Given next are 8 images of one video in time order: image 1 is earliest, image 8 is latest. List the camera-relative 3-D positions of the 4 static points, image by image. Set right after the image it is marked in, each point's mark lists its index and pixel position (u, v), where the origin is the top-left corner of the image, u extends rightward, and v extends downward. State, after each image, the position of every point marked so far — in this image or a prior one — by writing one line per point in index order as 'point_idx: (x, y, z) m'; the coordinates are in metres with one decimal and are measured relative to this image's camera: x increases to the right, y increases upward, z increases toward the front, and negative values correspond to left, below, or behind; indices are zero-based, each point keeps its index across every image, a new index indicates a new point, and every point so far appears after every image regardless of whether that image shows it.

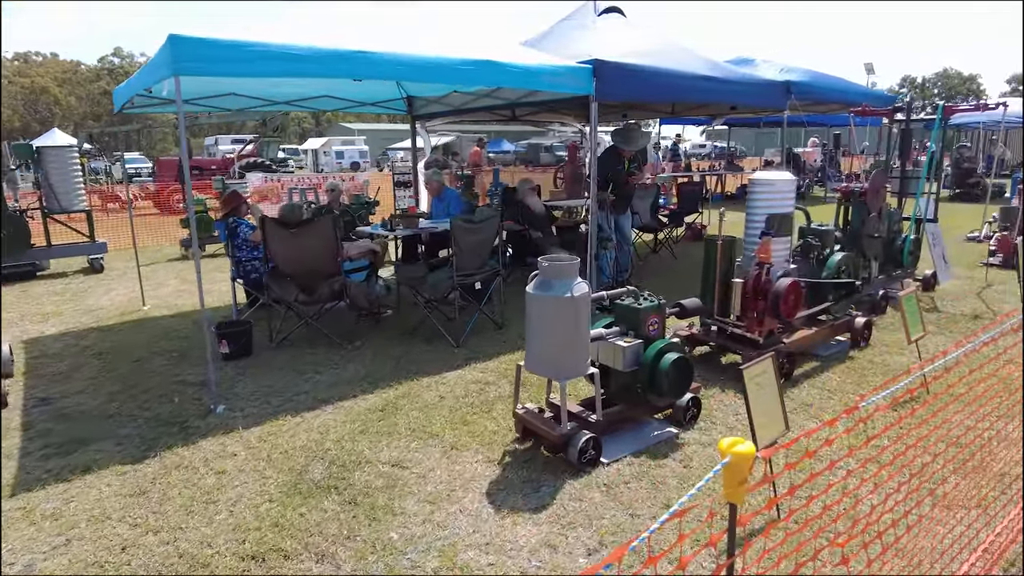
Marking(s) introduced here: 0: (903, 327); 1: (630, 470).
0: (+2.6, -0.3, +4.1) m
1: (+0.6, -0.9, +3.1) m
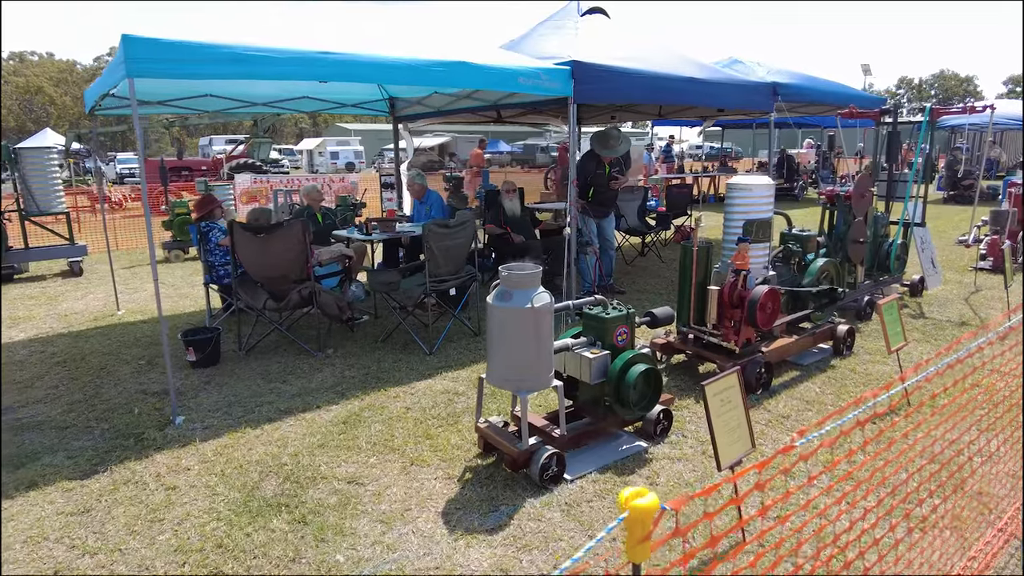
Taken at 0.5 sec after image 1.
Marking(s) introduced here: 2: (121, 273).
0: (+2.4, -0.3, +3.9) m
1: (+0.4, -1.0, +3.0) m
2: (-5.6, +0.2, +9.0) m
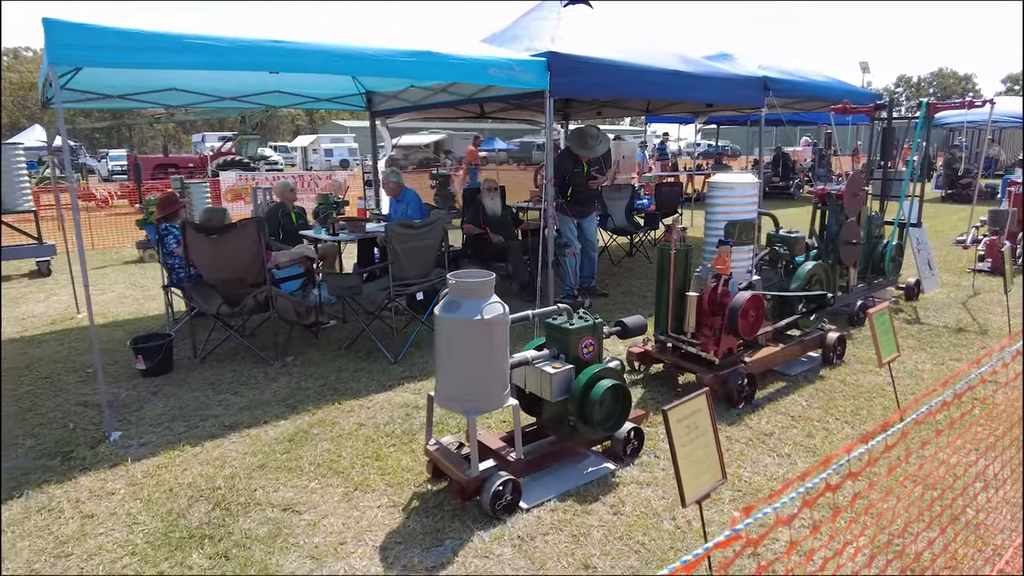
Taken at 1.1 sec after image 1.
0: (+2.1, -0.4, +3.7) m
1: (+0.2, -1.0, +2.7) m
2: (-5.8, +0.2, +8.7) m
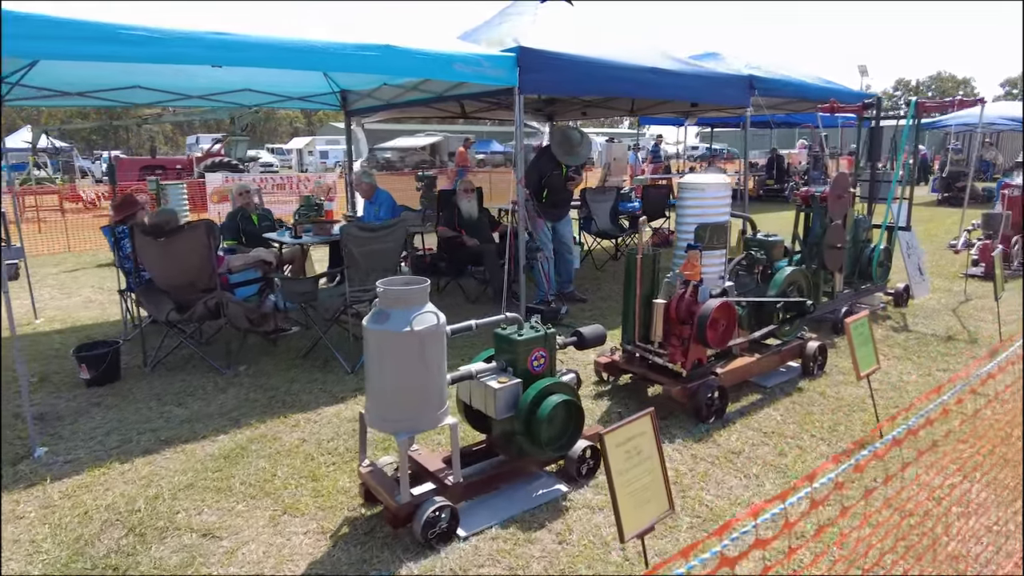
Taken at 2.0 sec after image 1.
0: (+1.9, -0.4, +3.4) m
1: (-0.1, -1.0, +2.5) m
2: (-6.1, +0.2, +8.5) m
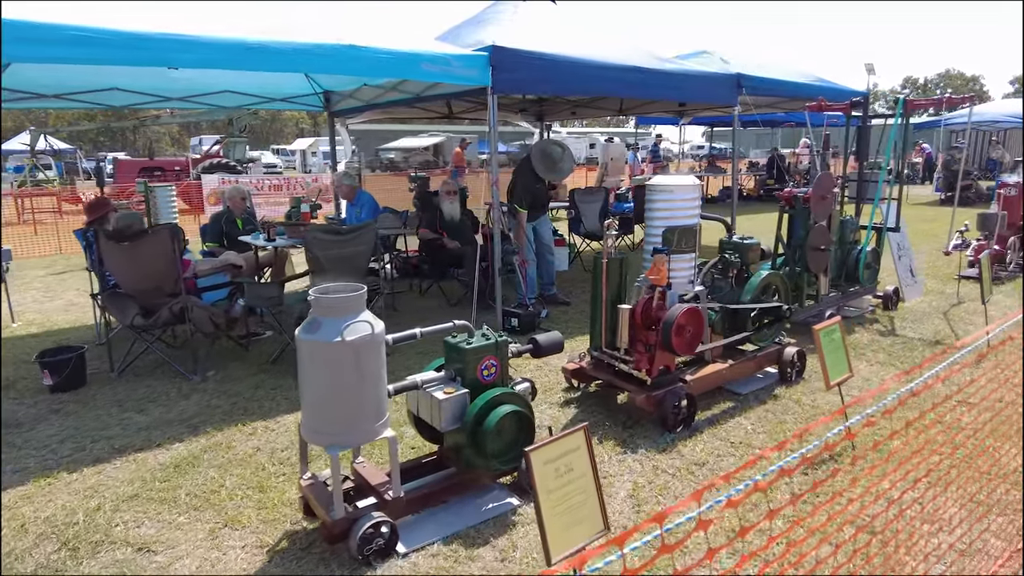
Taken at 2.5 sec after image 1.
0: (+1.7, -0.4, +3.3) m
1: (-0.3, -1.1, +2.4) m
2: (-6.2, +0.1, +8.4) m
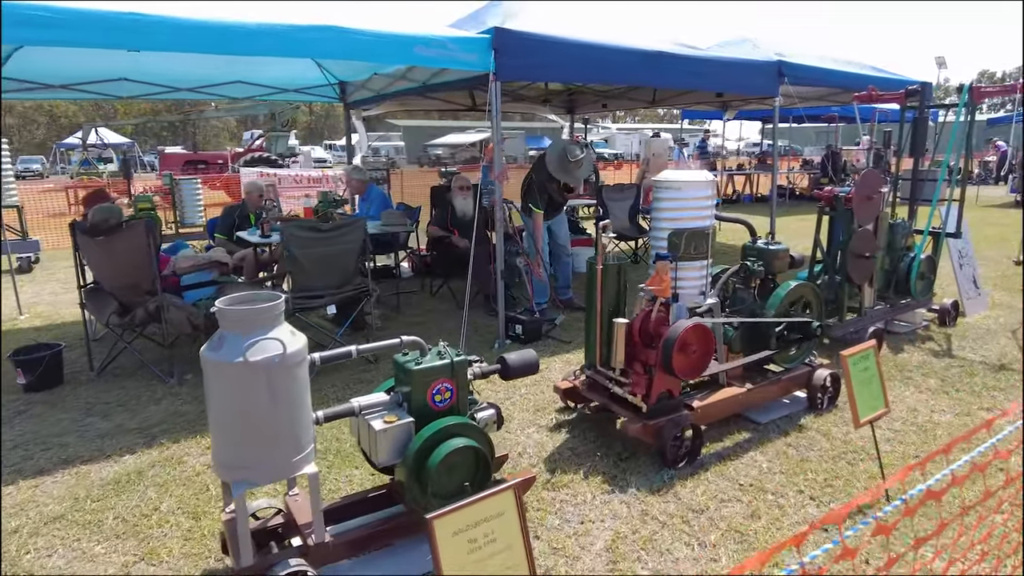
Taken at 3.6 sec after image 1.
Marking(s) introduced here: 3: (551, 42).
0: (+1.5, -0.5, +2.8) m
1: (-0.5, -1.1, +2.0) m
2: (-5.9, +0.2, +8.5) m
3: (+0.3, +1.8, +4.7) m
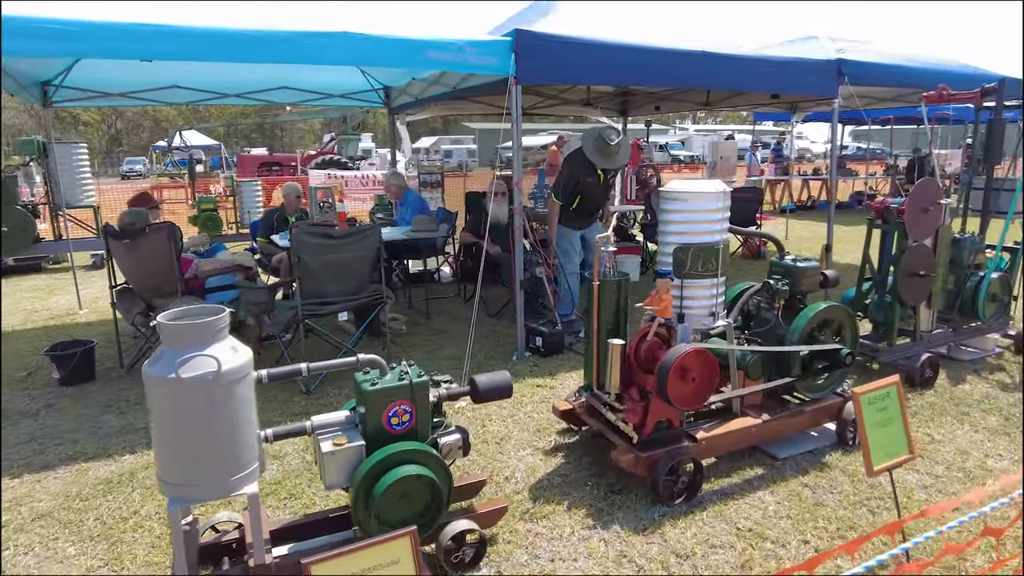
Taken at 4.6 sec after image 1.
0: (+1.4, -0.6, +2.4) m
1: (-0.7, -1.1, +1.9) m
2: (-5.3, +0.3, +9.0) m
3: (+0.5, +1.8, +4.5) m
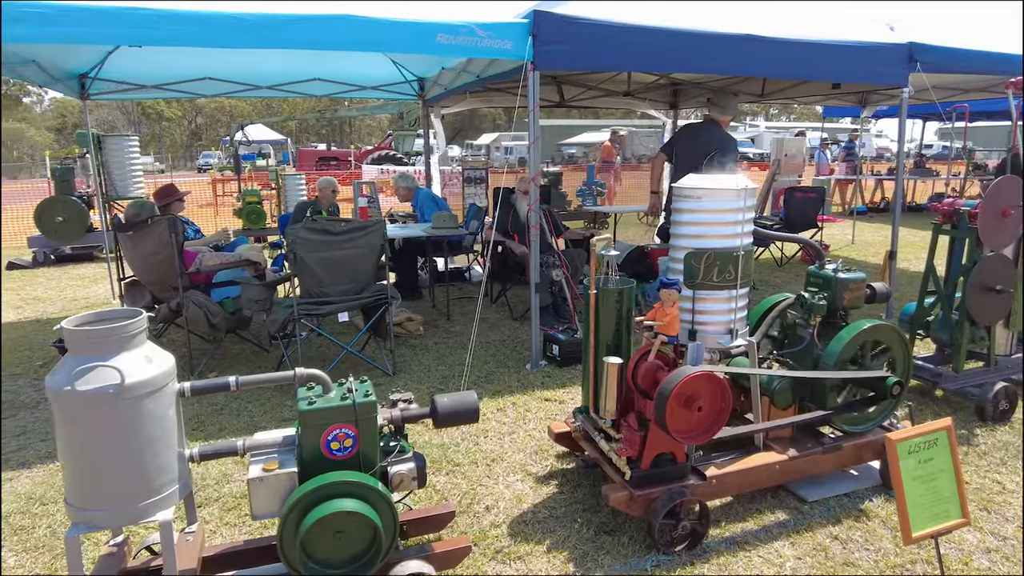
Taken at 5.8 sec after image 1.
0: (+1.3, -0.7, +2.0) m
1: (-0.9, -1.2, +1.7) m
2: (-4.7, +0.4, +9.2) m
3: (+0.6, +1.7, +4.1) m
